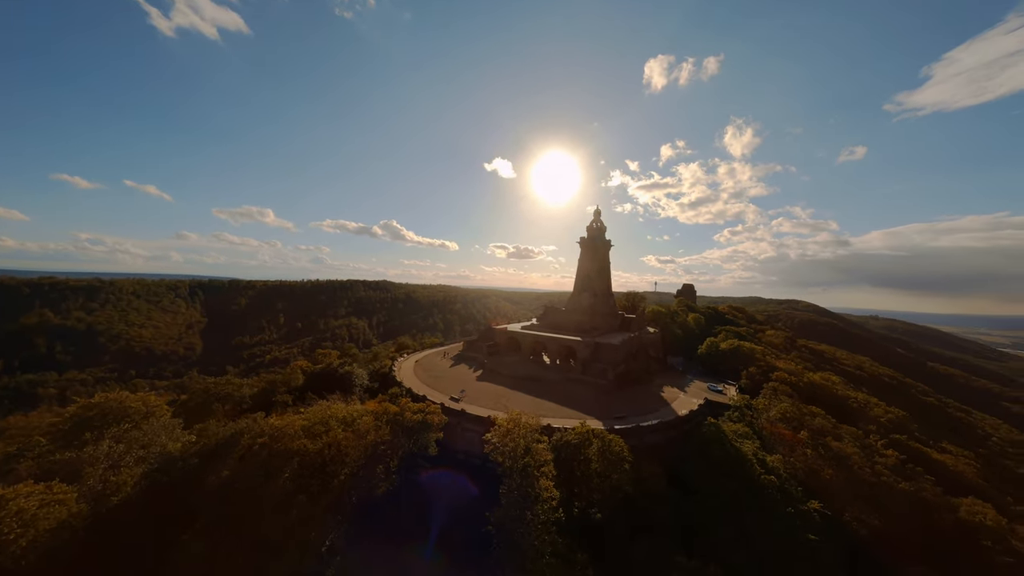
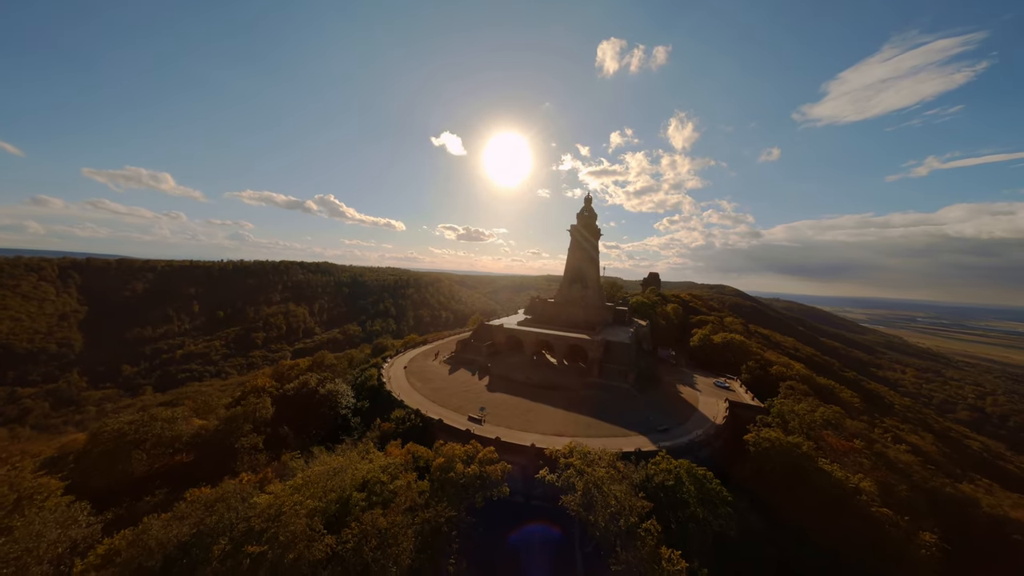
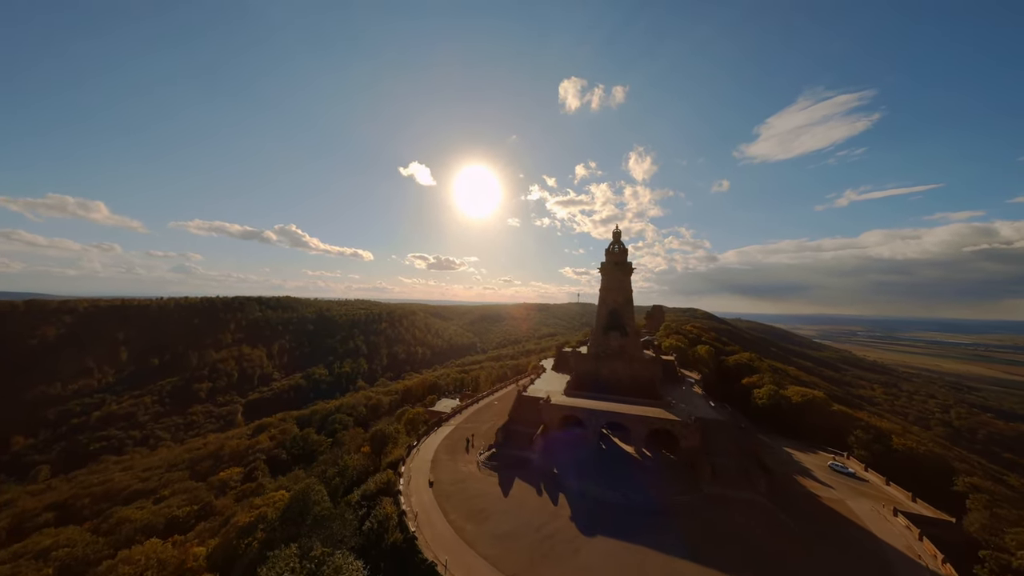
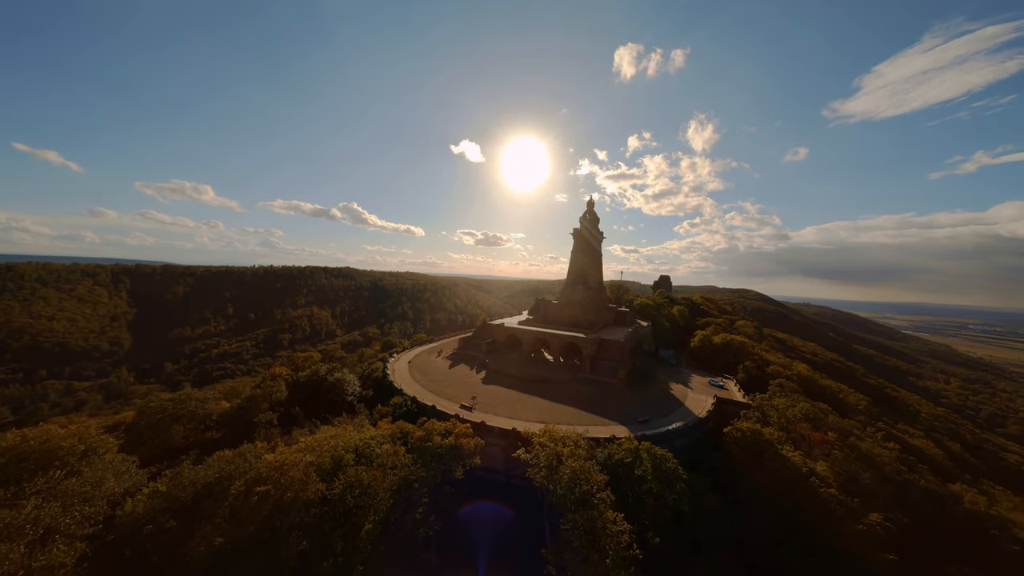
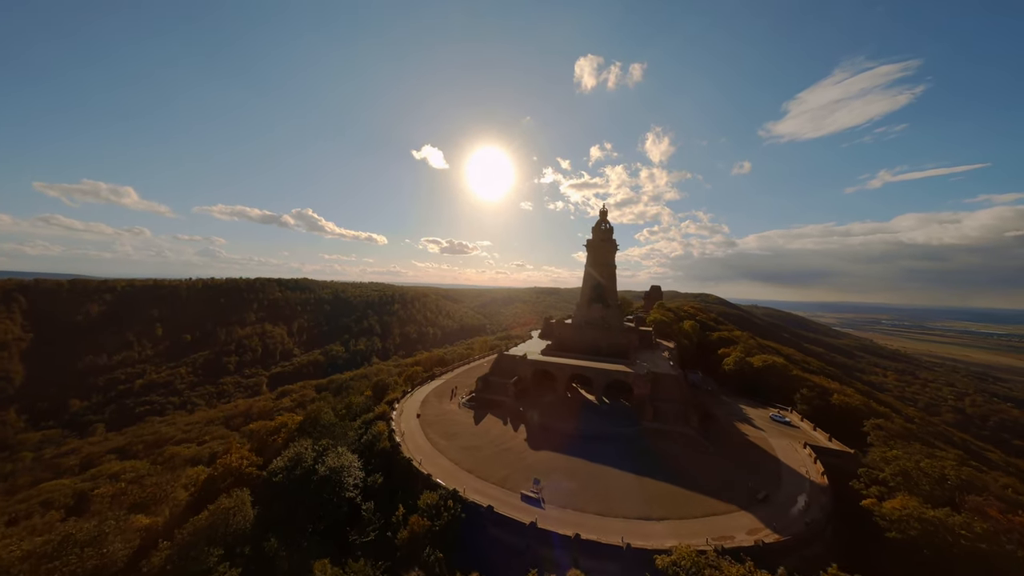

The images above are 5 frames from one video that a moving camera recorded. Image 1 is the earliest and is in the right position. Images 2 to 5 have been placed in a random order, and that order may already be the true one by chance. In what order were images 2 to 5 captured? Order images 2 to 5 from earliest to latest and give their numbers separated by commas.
4, 2, 5, 3
